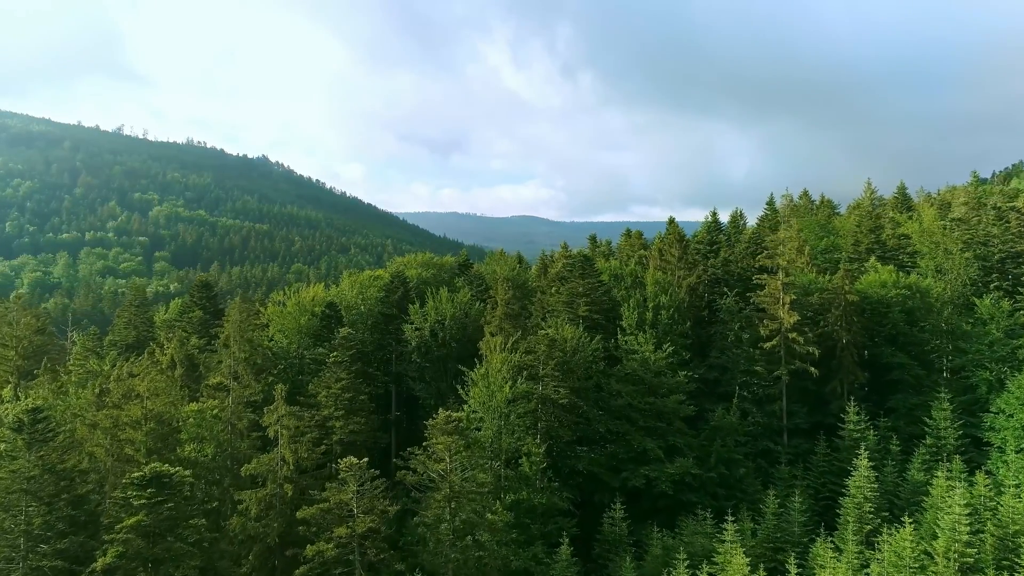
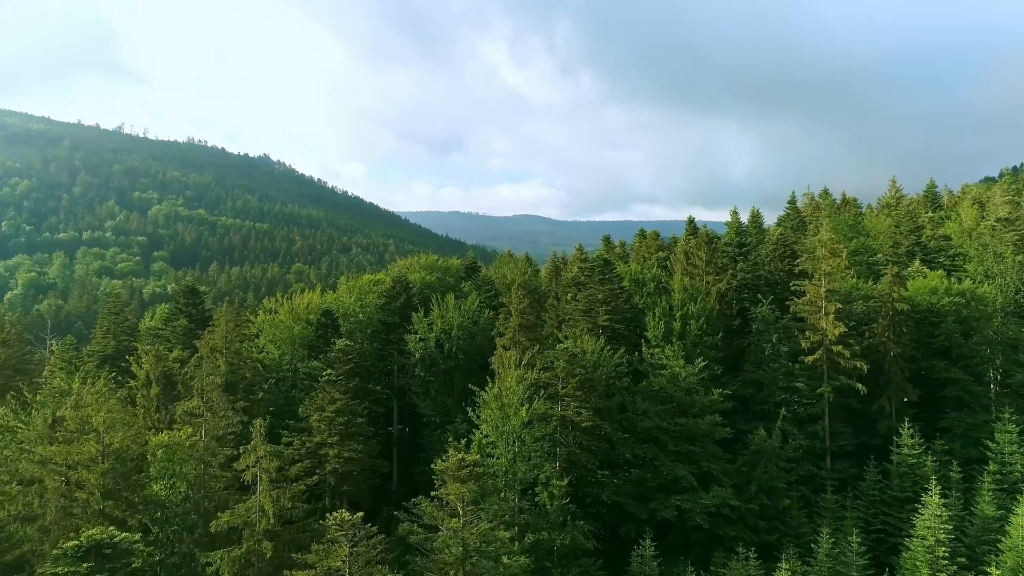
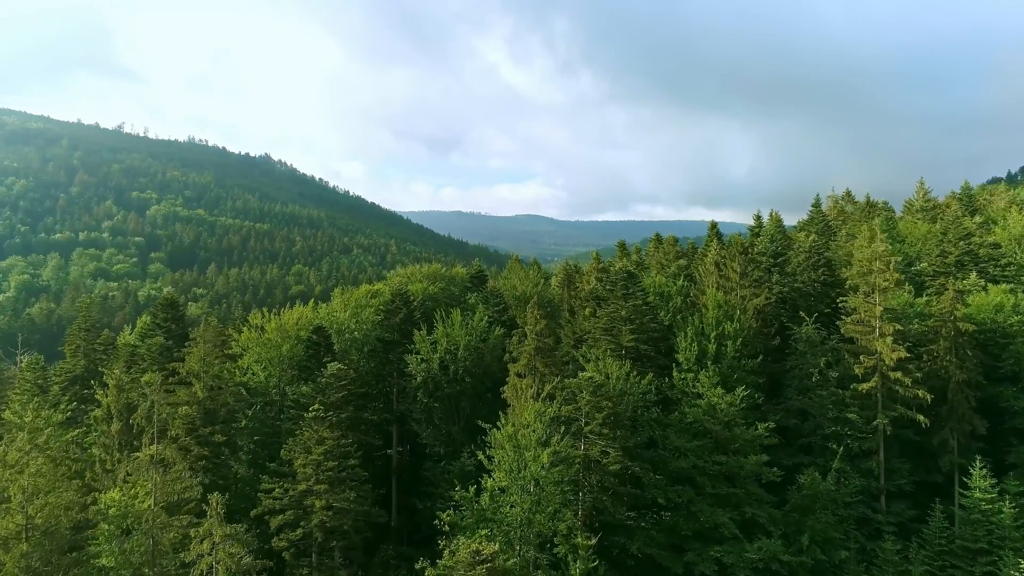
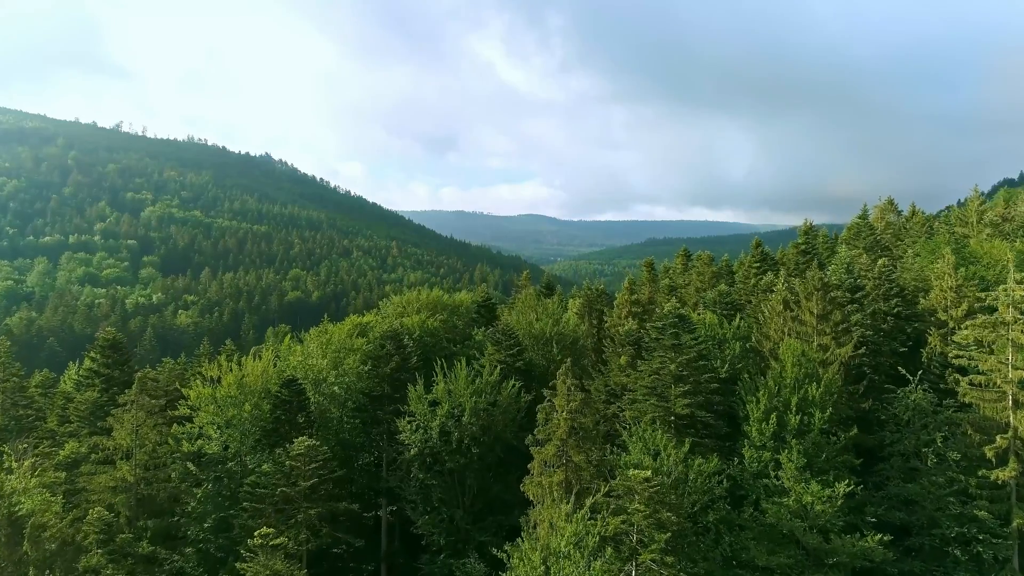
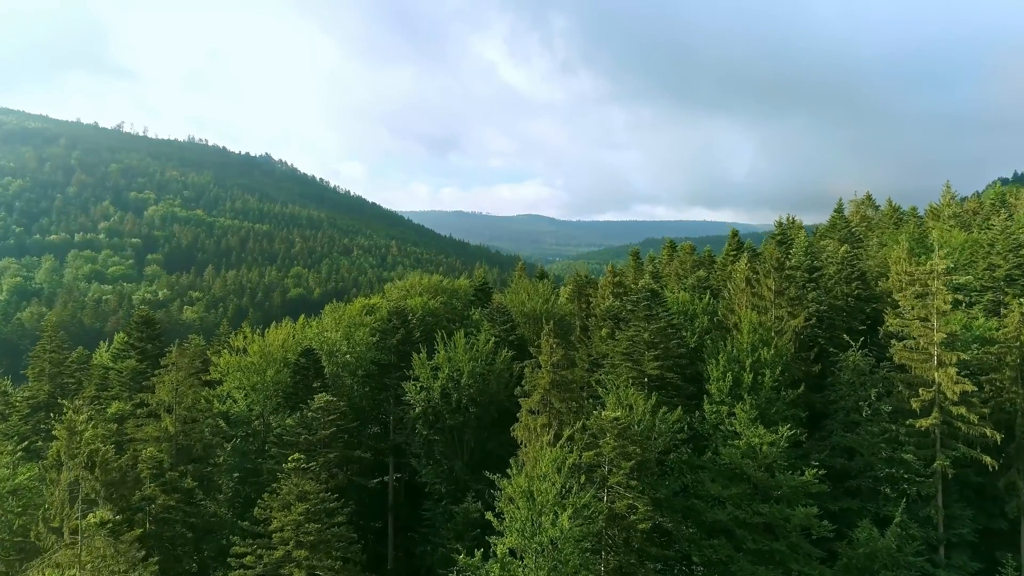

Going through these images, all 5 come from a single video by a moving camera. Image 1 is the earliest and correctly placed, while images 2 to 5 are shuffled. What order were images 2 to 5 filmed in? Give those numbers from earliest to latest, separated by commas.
2, 3, 5, 4
